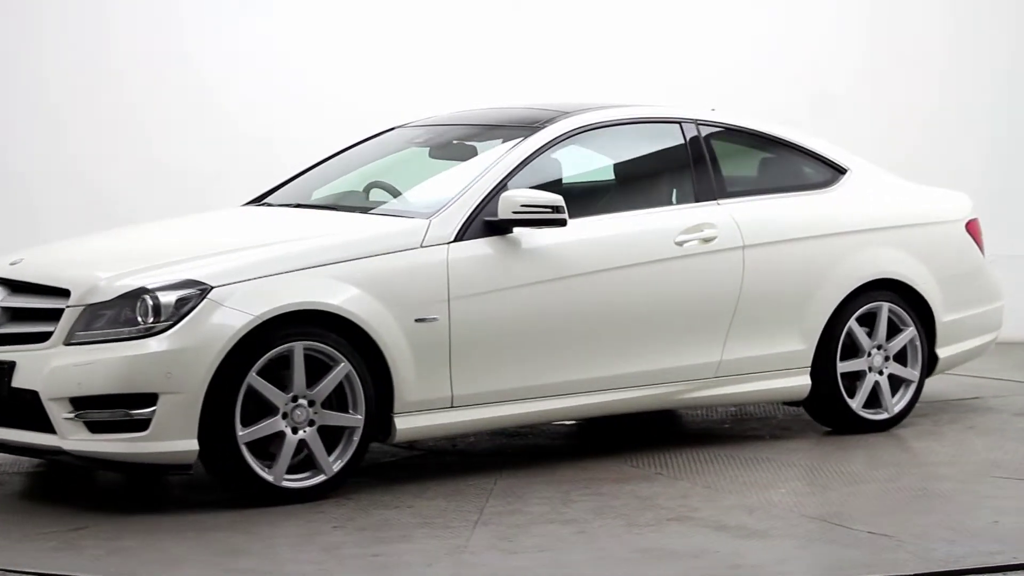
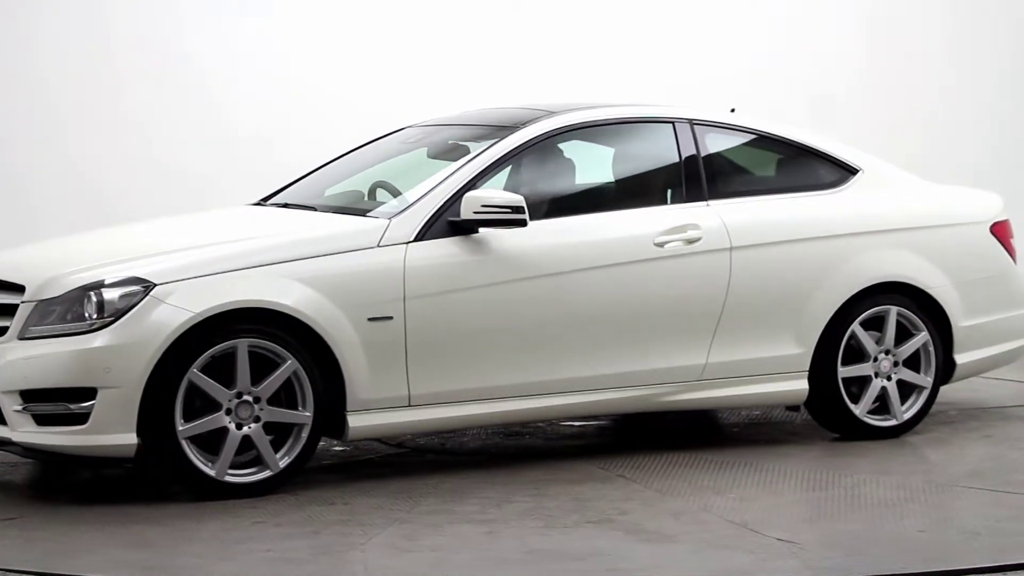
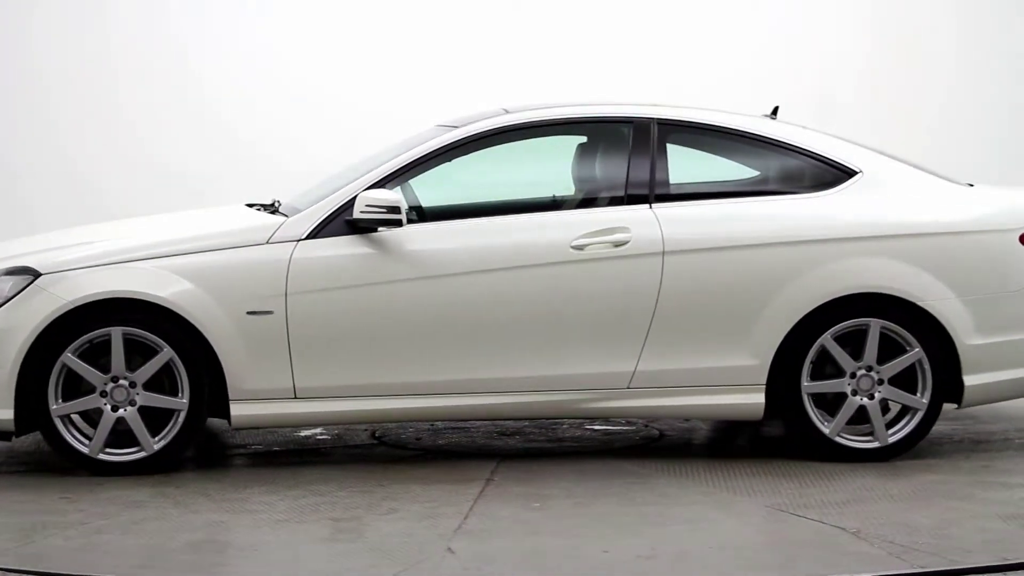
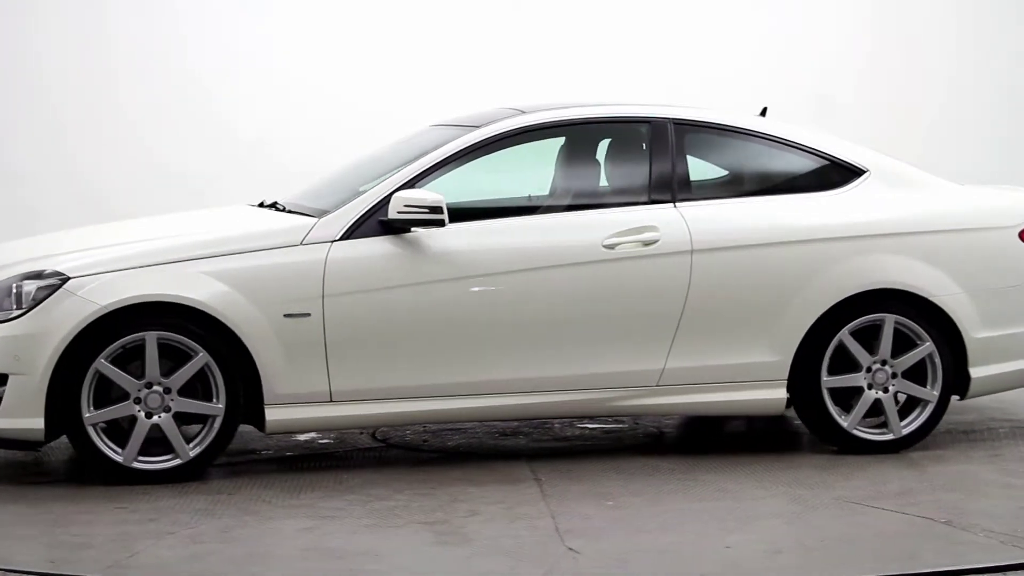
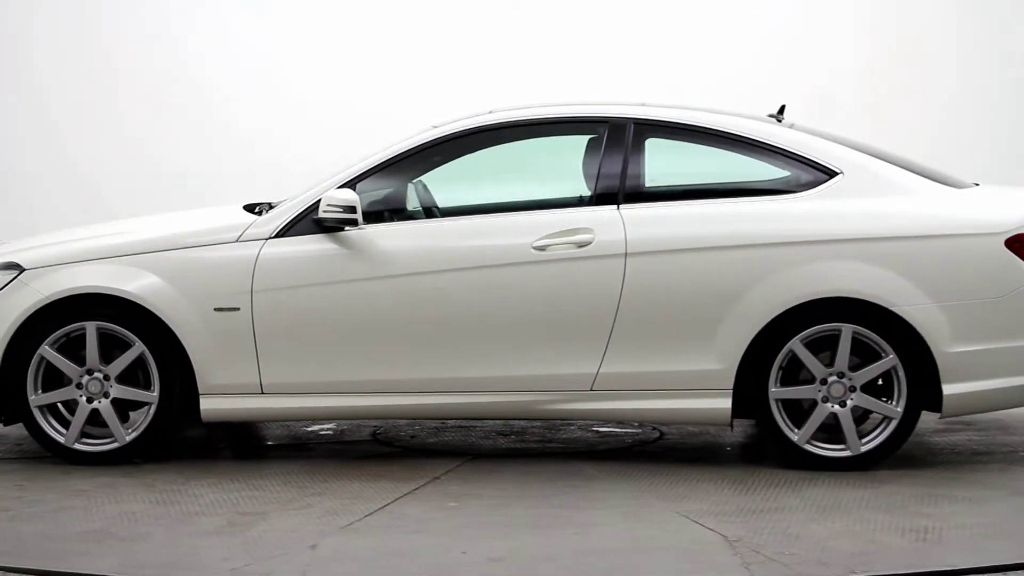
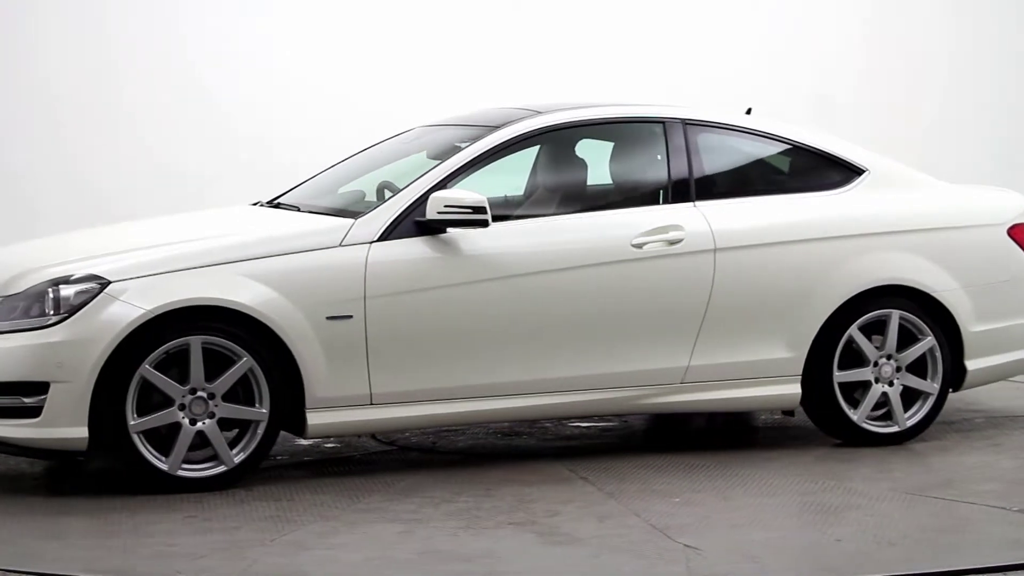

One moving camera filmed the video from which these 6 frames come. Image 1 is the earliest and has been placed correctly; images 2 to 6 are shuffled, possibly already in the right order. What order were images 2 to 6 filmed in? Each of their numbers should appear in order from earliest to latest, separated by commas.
2, 6, 4, 3, 5
